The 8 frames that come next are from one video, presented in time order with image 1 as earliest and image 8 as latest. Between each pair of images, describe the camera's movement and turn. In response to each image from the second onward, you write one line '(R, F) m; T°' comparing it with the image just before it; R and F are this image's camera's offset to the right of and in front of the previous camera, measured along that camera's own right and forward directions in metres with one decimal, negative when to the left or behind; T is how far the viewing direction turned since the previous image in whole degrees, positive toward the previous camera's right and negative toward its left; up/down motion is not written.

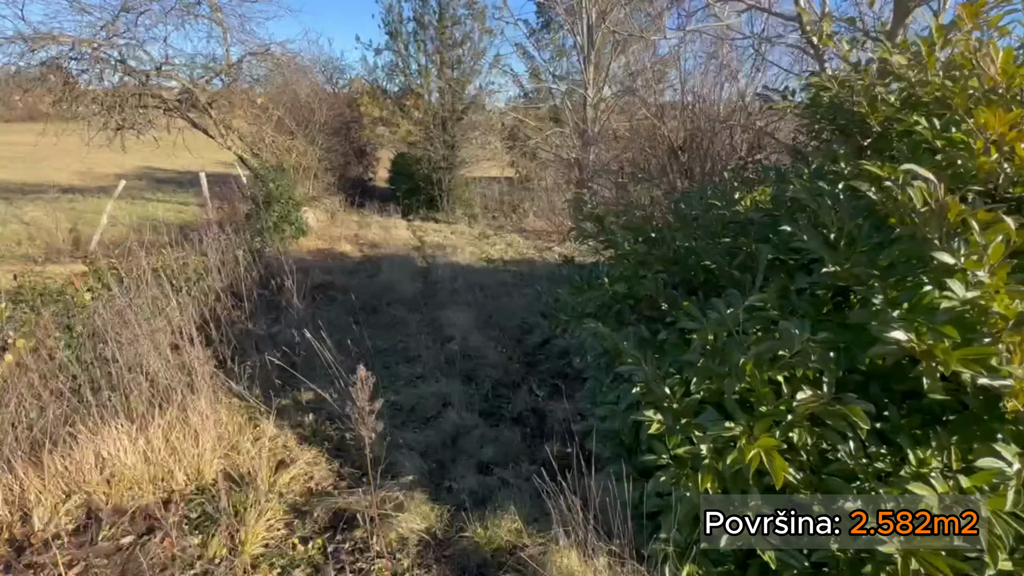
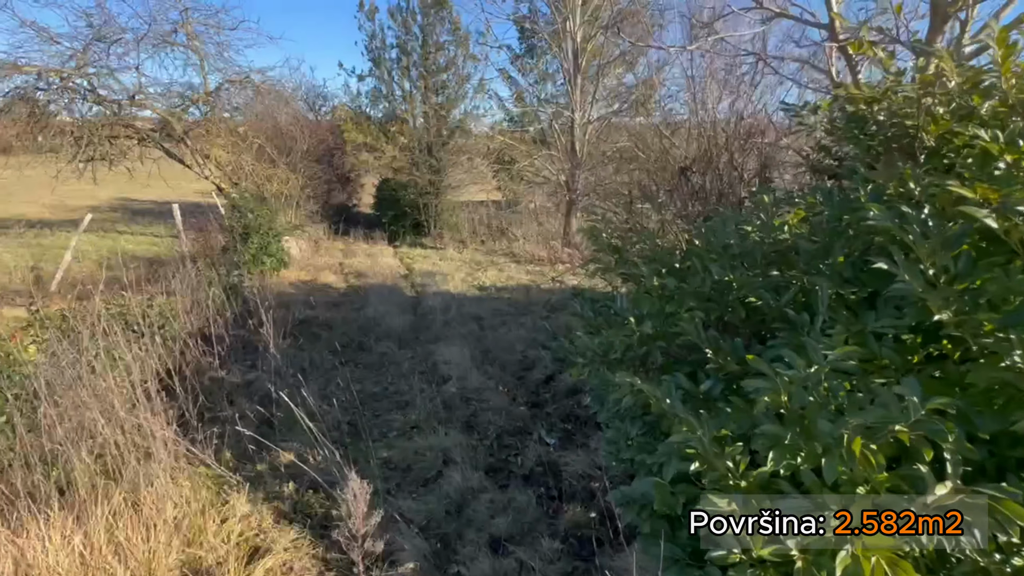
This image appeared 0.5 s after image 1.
(-0.1, +0.4) m; +2°
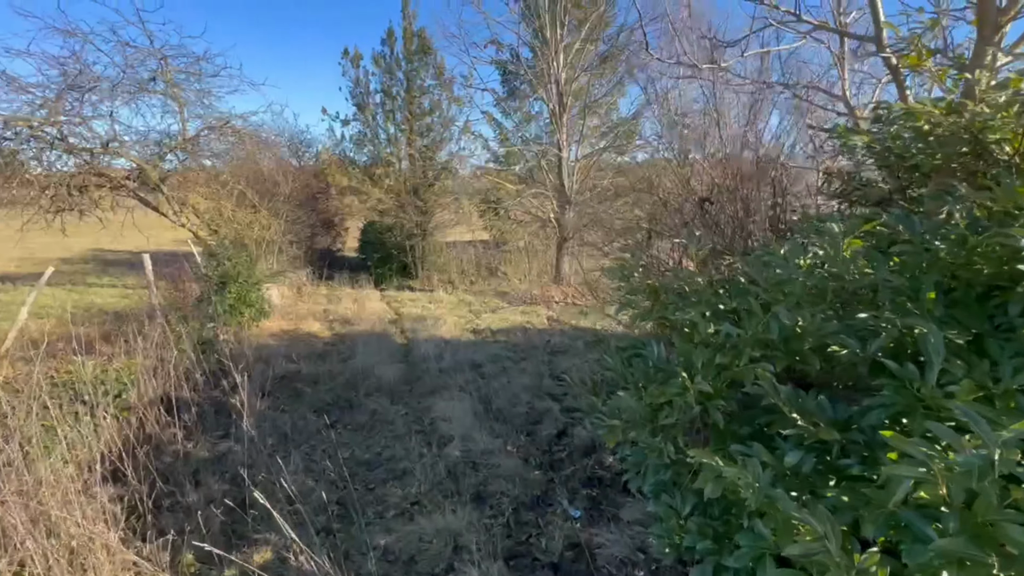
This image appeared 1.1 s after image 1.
(-0.2, +0.4) m; +2°
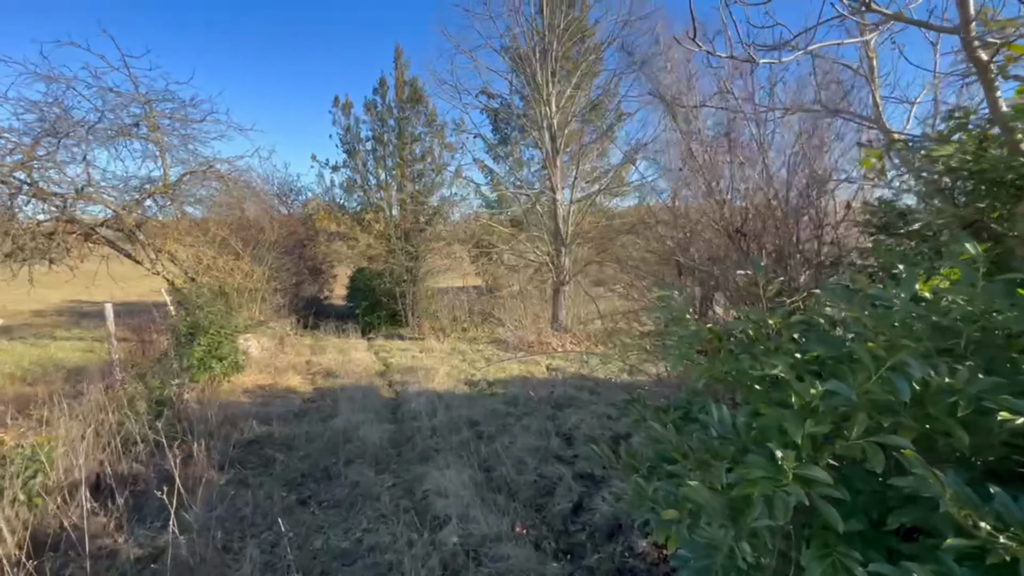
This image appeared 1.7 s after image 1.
(-0.1, +0.5) m; +1°
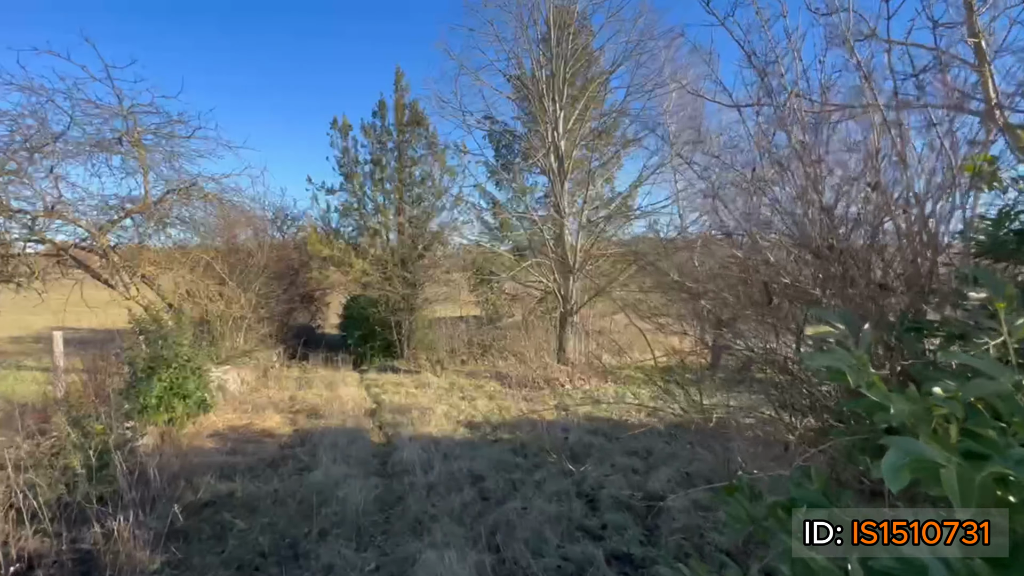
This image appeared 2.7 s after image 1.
(-0.2, +0.8) m; 0°
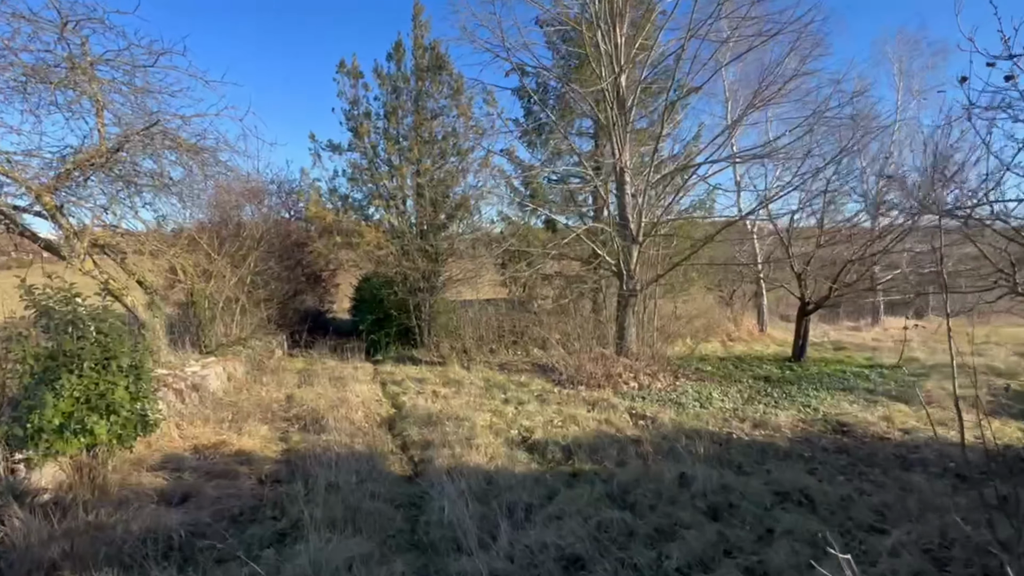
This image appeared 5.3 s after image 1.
(-0.7, +2.1) m; -2°
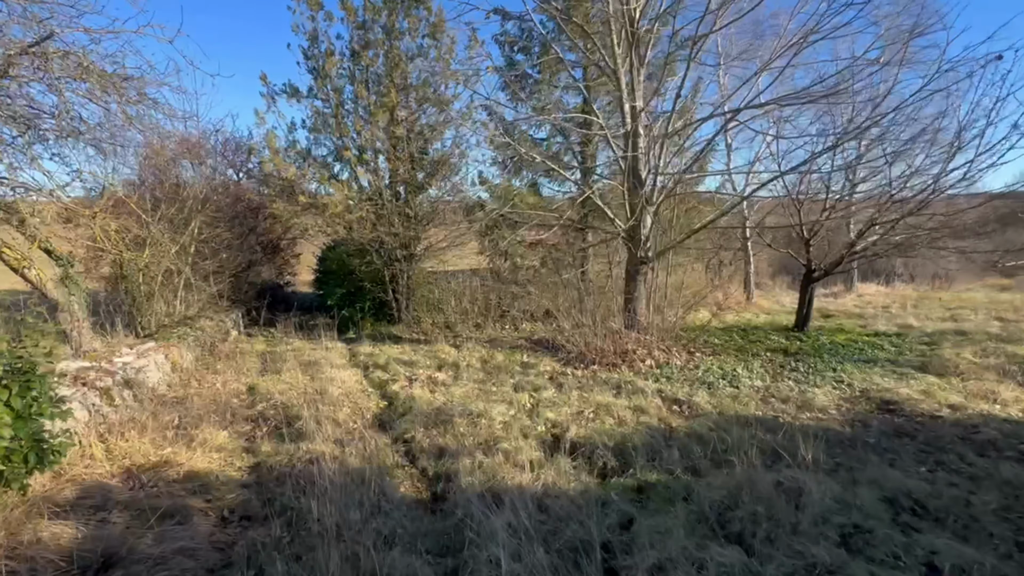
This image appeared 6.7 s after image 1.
(-0.6, +1.1) m; +5°
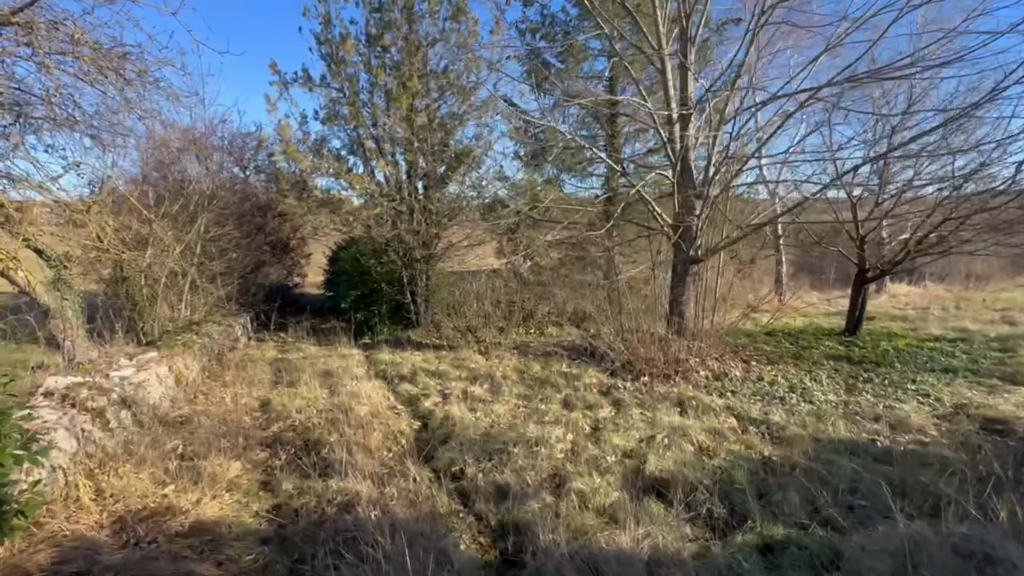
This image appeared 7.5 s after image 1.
(-0.5, +0.7) m; 0°
